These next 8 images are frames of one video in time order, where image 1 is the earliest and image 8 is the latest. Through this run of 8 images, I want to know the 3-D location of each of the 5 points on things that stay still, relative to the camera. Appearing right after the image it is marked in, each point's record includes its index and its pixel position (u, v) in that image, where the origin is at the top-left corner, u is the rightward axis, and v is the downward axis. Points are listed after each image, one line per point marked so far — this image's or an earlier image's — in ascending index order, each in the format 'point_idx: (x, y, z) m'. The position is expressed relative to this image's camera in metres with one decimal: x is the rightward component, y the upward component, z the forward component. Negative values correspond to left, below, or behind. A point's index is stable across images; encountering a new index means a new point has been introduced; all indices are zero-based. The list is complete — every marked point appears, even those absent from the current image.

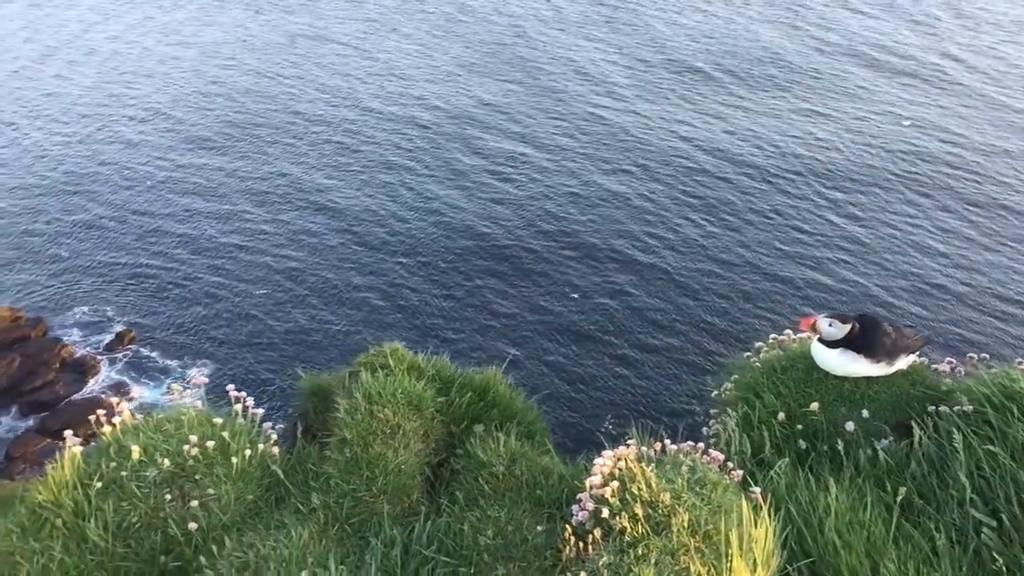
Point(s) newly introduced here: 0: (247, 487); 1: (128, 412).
0: (-1.7, -1.3, +6.1) m
1: (-2.6, -0.8, +6.5) m
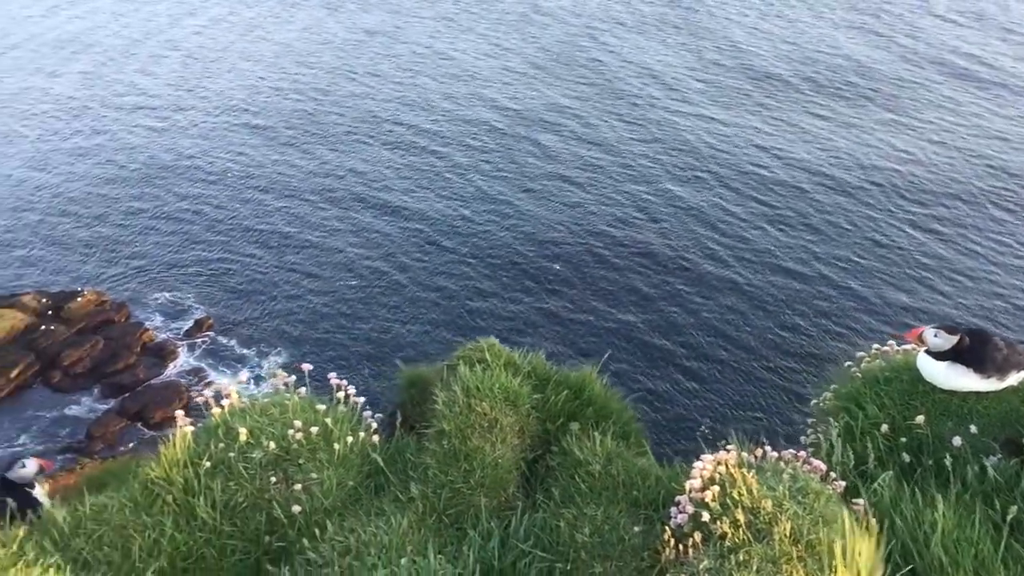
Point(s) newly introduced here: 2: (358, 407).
0: (-1.1, -1.2, +6.2) m
1: (-1.9, -0.7, +6.7) m
2: (-1.1, -0.8, +6.7) m
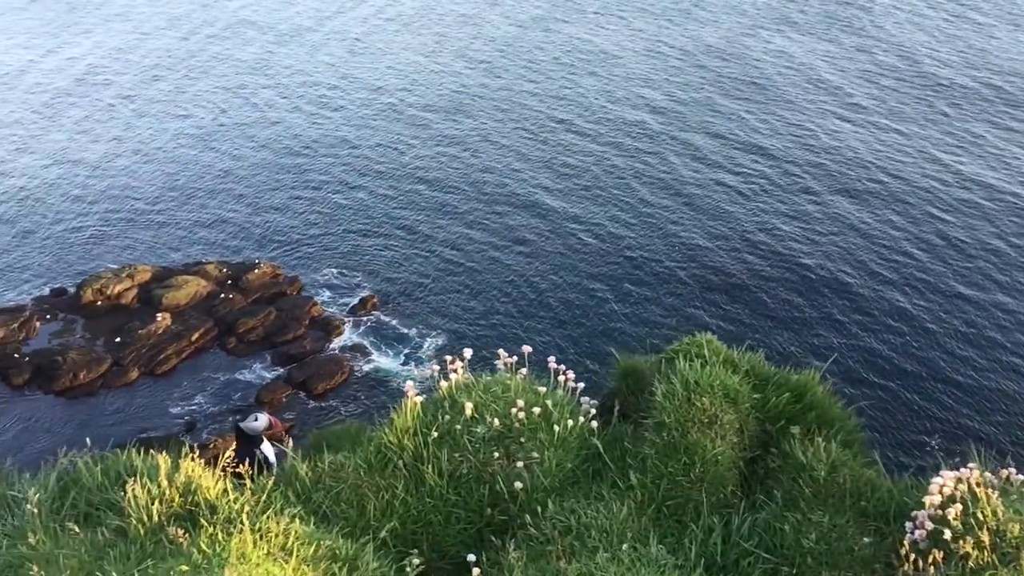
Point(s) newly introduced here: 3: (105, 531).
0: (+0.4, -1.1, +6.3) m
1: (-0.4, -0.6, +6.9) m
2: (+0.5, -0.7, +6.9) m
3: (-2.4, -1.4, +5.7) m
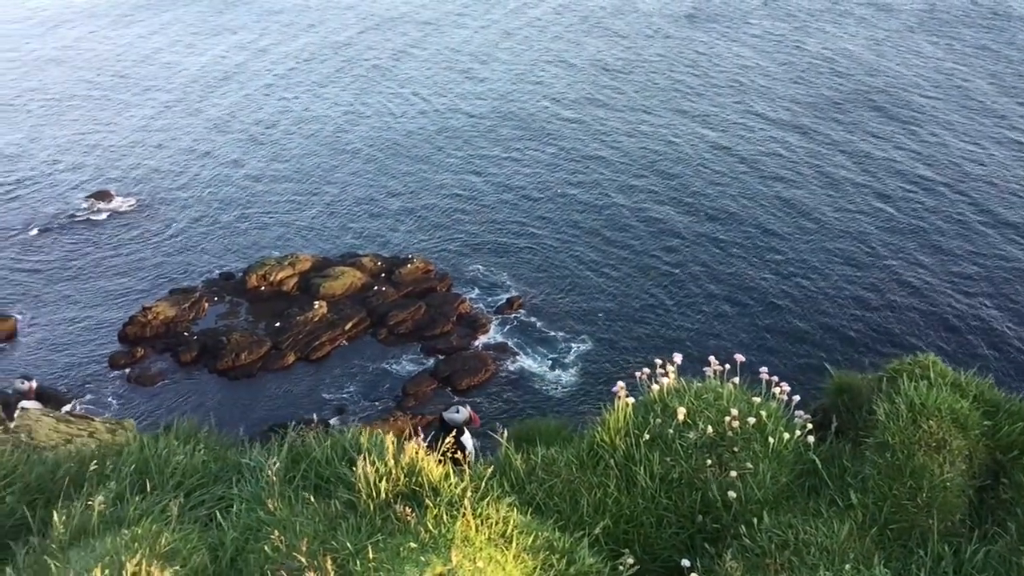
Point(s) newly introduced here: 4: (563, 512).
0: (+1.8, -1.2, +6.2) m
1: (+1.1, -0.6, +6.9) m
2: (+2.0, -0.8, +6.7) m
3: (-1.1, -1.4, +6.0) m
4: (+0.3, -1.4, +6.1) m
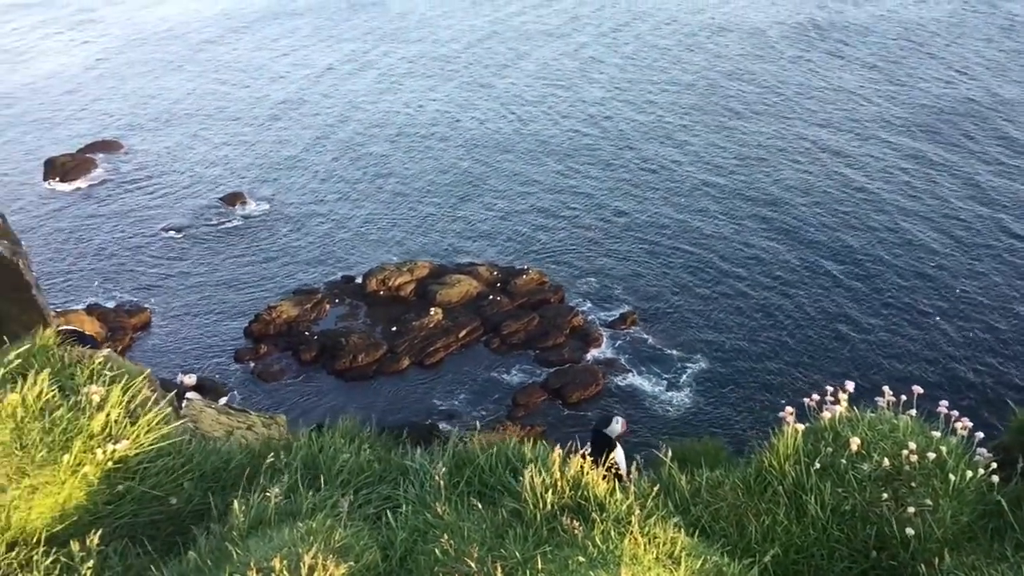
0: (+2.8, -1.4, +6.0) m
1: (+2.3, -0.8, +6.7) m
2: (+3.1, -1.0, +6.4) m
3: (-0.1, -1.4, +6.0) m
4: (+1.4, -1.6, +5.9) m
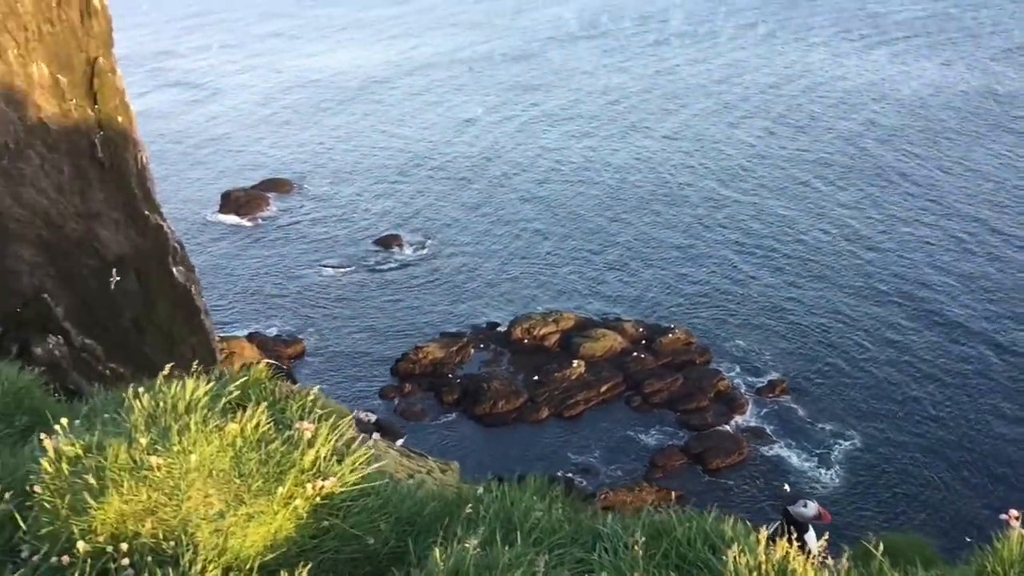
0: (+4.0, -2.0, +5.4) m
1: (+3.7, -1.5, +6.3) m
2: (+4.4, -1.7, +5.9) m
3: (+1.2, -1.9, +5.9) m
4: (+2.6, -2.1, +5.6) m
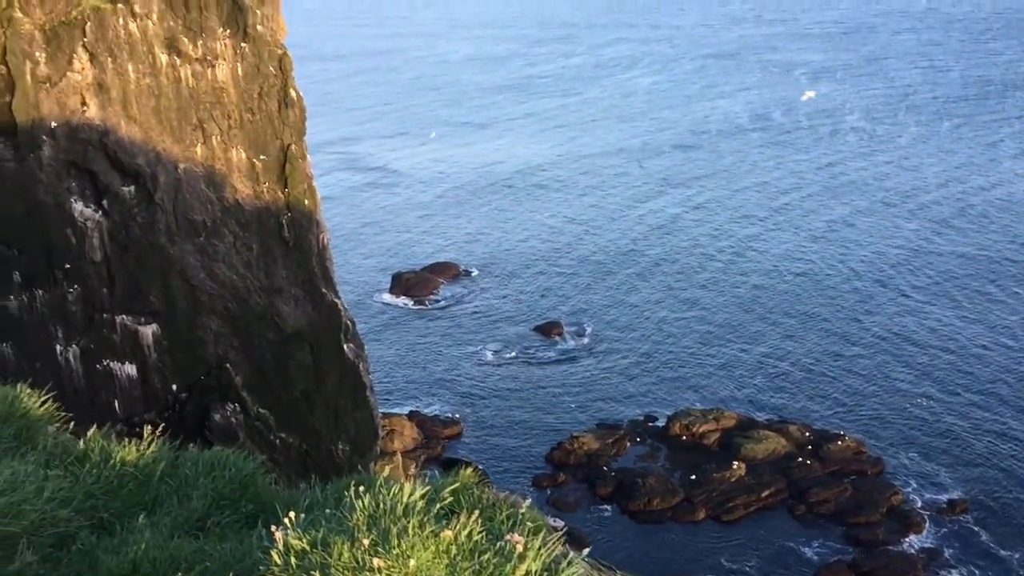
0: (+5.2, -3.0, +4.5) m
1: (+5.0, -2.5, +5.5) m
2: (+5.7, -2.7, +4.9) m
3: (+2.5, -2.7, +5.4) m
4: (+3.8, -3.0, +4.9) m
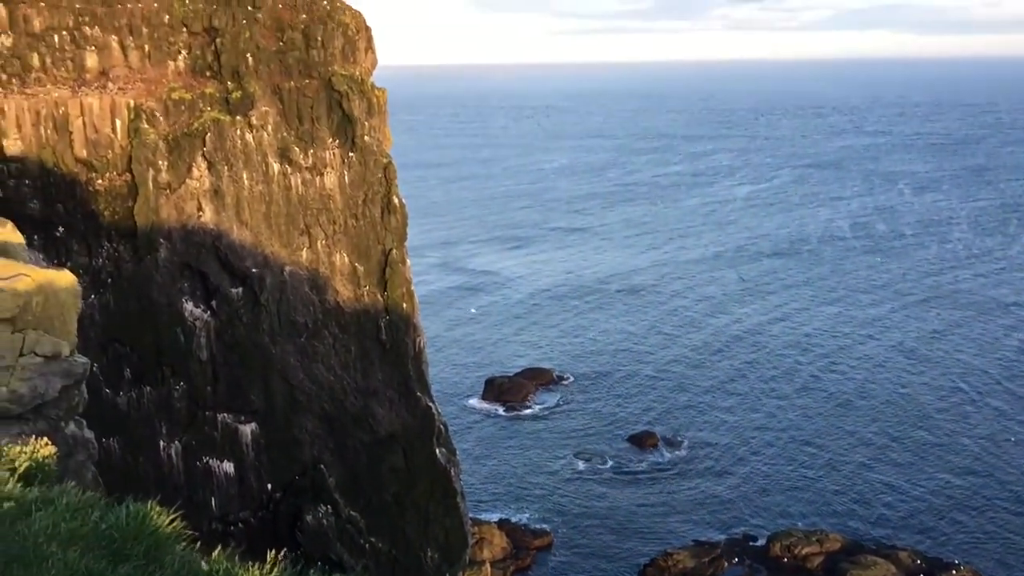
0: (+5.9, -3.8, +3.6) m
1: (+5.8, -3.4, +4.6) m
2: (+6.3, -3.6, +4.0) m
3: (+3.2, -3.6, +4.8) m
4: (+4.5, -3.8, +4.1) m
